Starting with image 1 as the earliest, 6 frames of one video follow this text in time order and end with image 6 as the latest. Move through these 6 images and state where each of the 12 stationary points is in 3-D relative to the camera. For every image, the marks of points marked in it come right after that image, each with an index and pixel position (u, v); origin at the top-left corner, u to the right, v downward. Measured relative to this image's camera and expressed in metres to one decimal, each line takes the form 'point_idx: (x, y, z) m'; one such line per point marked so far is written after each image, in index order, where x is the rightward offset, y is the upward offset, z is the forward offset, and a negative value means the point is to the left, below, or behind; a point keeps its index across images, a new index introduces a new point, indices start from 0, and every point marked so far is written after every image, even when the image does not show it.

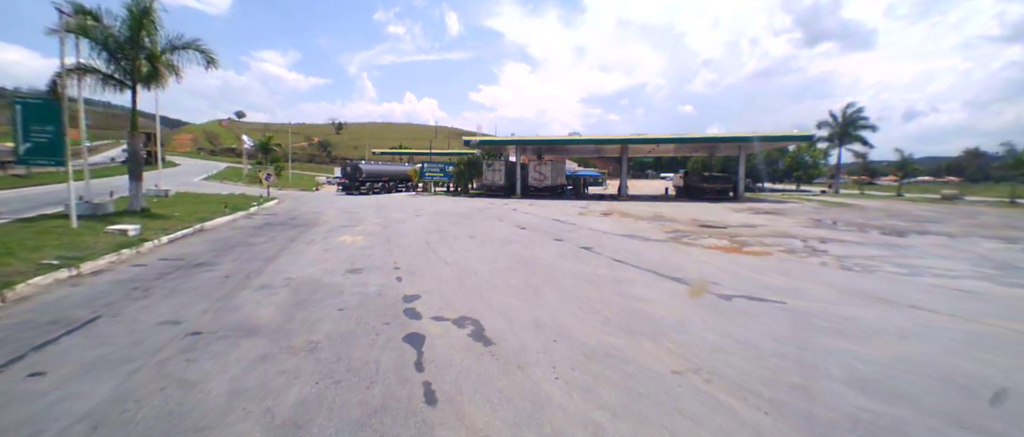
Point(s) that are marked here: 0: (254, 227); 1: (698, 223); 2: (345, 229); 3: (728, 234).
0: (-9.5, -0.3, +15.2) m
1: (+8.4, -0.2, +18.8) m
2: (-6.0, -0.4, +14.7) m
3: (+8.1, -0.6, +15.6) m
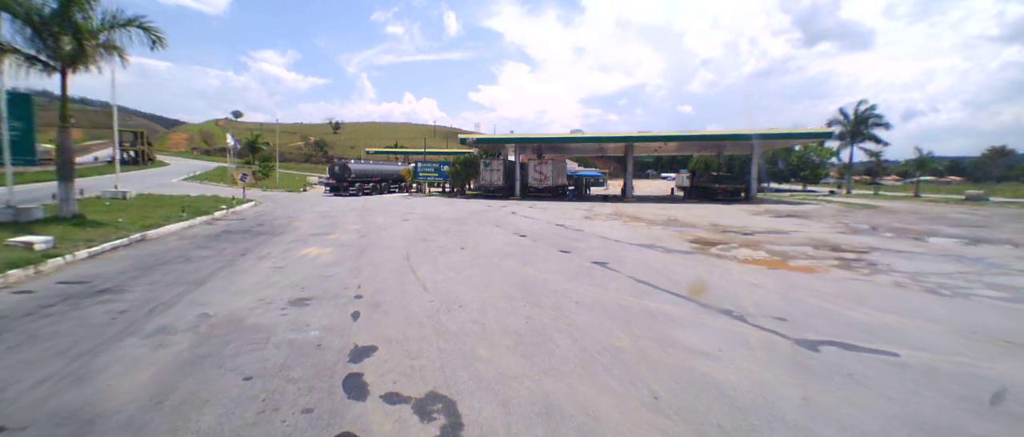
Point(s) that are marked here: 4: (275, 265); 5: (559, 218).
0: (-9.5, -0.6, +13.0) m
1: (+8.3, -0.4, +16.7) m
2: (-6.0, -0.6, +12.6) m
3: (+8.0, -0.8, +13.5) m
4: (-5.2, -1.0, +9.1) m
5: (+2.2, 0.0, +19.7) m
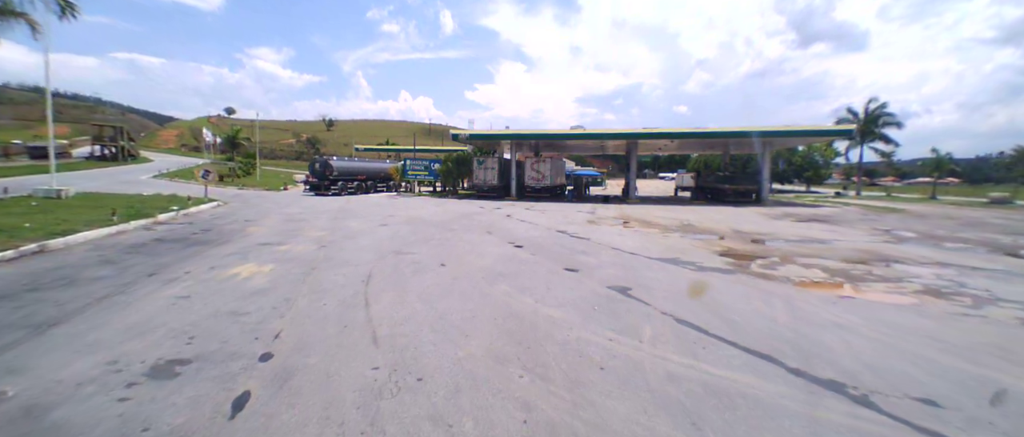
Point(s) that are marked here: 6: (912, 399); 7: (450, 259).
0: (-9.7, -0.7, +10.6) m
1: (+8.1, -0.6, +14.4) m
2: (-6.2, -0.8, +10.1) m
3: (+7.8, -1.0, +11.2) m
4: (-5.3, -1.2, +6.7) m
5: (+2.0, -0.2, +17.3) m
6: (+3.8, -1.7, +4.0) m
7: (-1.4, -0.9, +9.3) m
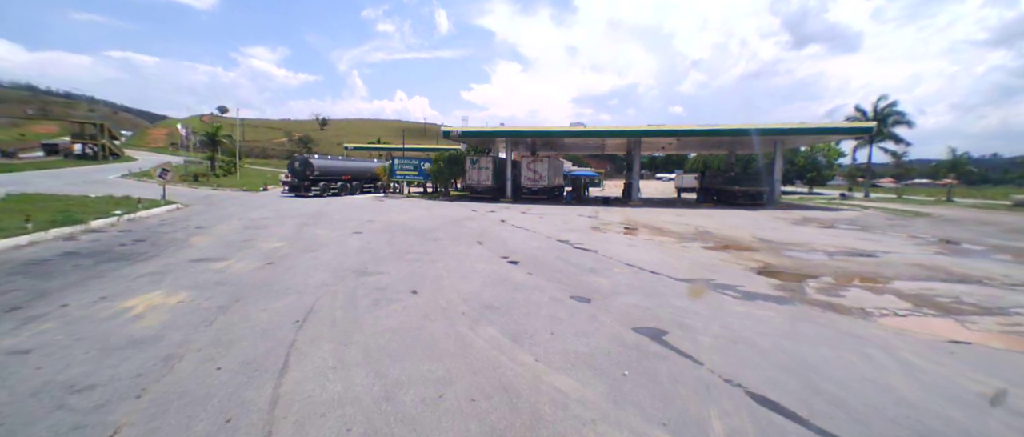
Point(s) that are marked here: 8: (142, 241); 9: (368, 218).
0: (-9.8, -0.9, +8.4) m
1: (+7.9, -0.8, +12.5) m
2: (-6.3, -1.0, +8.0) m
3: (+7.7, -1.2, +9.2) m
4: (-5.4, -1.4, +4.6) m
5: (+1.8, -0.4, +15.3) m
6: (+3.7, -1.9, +2.0) m
7: (-1.5, -1.1, +7.3) m
8: (-9.8, -0.6, +11.0) m
9: (-6.0, 0.0, +17.4) m
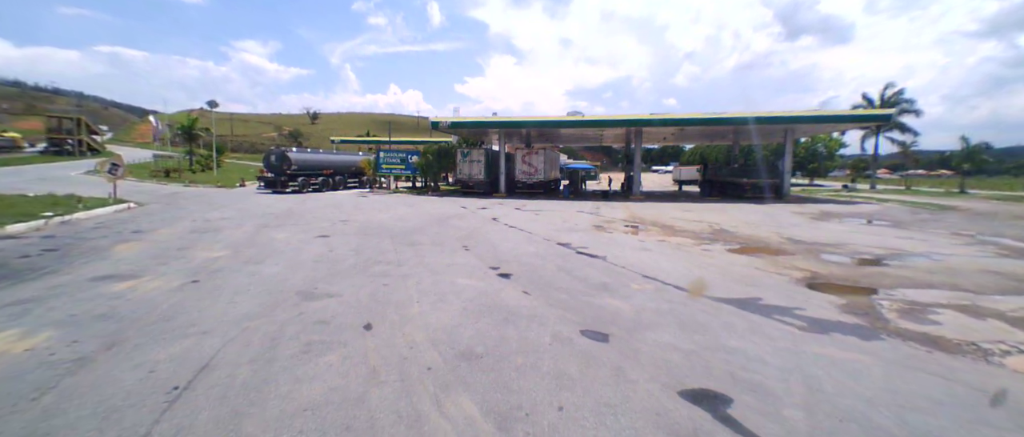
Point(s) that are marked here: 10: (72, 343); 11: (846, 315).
0: (-10.0, -1.1, +6.5) m
1: (+7.7, -0.7, +10.8) m
2: (-6.5, -1.1, +6.2) m
3: (+7.5, -1.2, +7.5) m
4: (-5.5, -1.6, +2.8) m
5: (+1.5, -0.3, +13.5) m
6: (+3.7, -2.1, +0.2) m
7: (-1.7, -1.2, +5.5) m
8: (-9.9, -0.7, +9.1) m
9: (-6.3, +0.1, +15.5) m
10: (-4.8, -1.3, +4.7) m
11: (+4.7, -1.3, +5.9) m
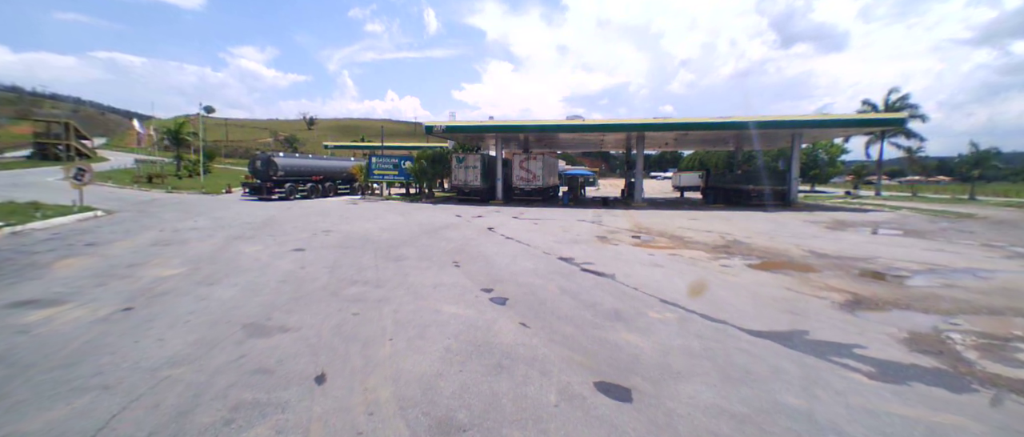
0: (-10.0, -1.3, +5.4) m
1: (+7.7, -1.0, +9.7) m
2: (-6.5, -1.3, +5.1) m
3: (+7.4, -1.4, +6.5) m
4: (-5.6, -1.7, +1.6) m
5: (+1.4, -0.6, +12.5) m
6: (+3.6, -2.2, -0.8) m
7: (-1.7, -1.4, +4.4) m
8: (-10.0, -0.9, +8.0) m
9: (-6.4, -0.3, +14.4) m
10: (-4.9, -1.5, +3.6) m
11: (+4.6, -1.5, +4.8) m
